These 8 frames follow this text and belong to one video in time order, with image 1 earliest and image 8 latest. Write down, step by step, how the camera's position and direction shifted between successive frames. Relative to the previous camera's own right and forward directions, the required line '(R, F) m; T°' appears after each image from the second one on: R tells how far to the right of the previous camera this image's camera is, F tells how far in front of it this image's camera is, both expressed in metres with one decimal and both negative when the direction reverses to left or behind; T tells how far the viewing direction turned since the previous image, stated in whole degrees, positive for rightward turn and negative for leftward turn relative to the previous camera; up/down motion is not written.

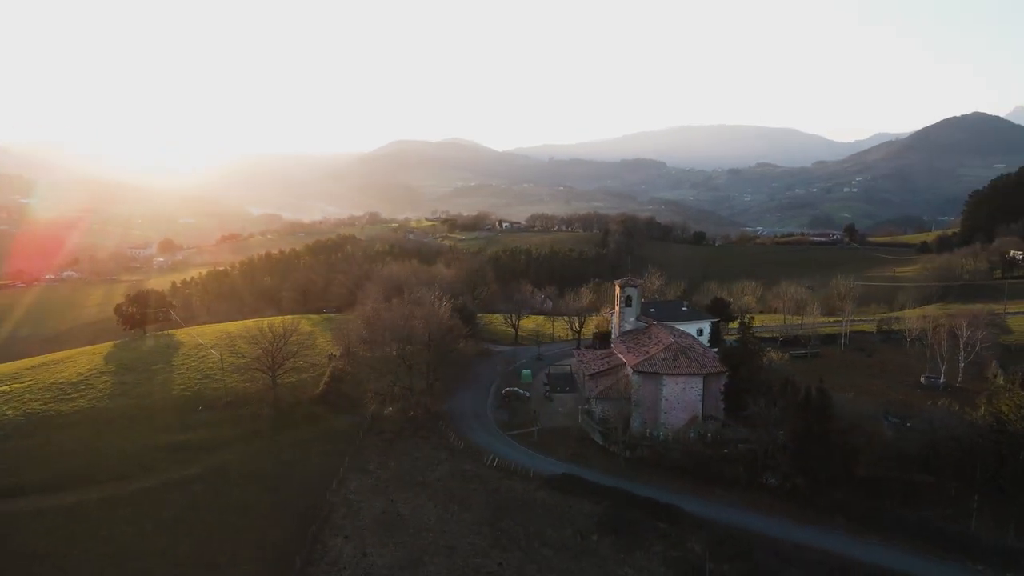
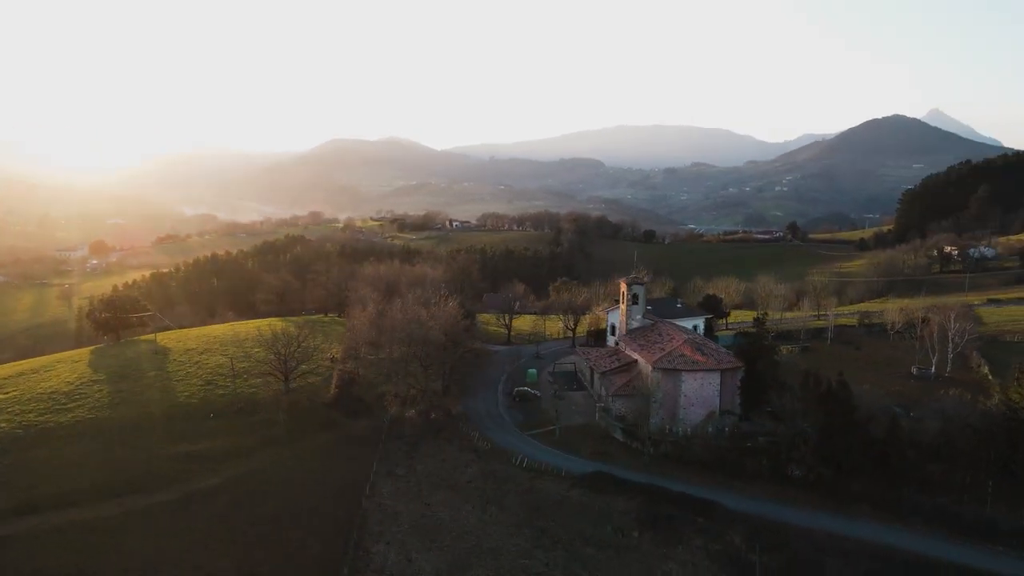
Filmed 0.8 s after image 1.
(-4.0, +0.4) m; +4°
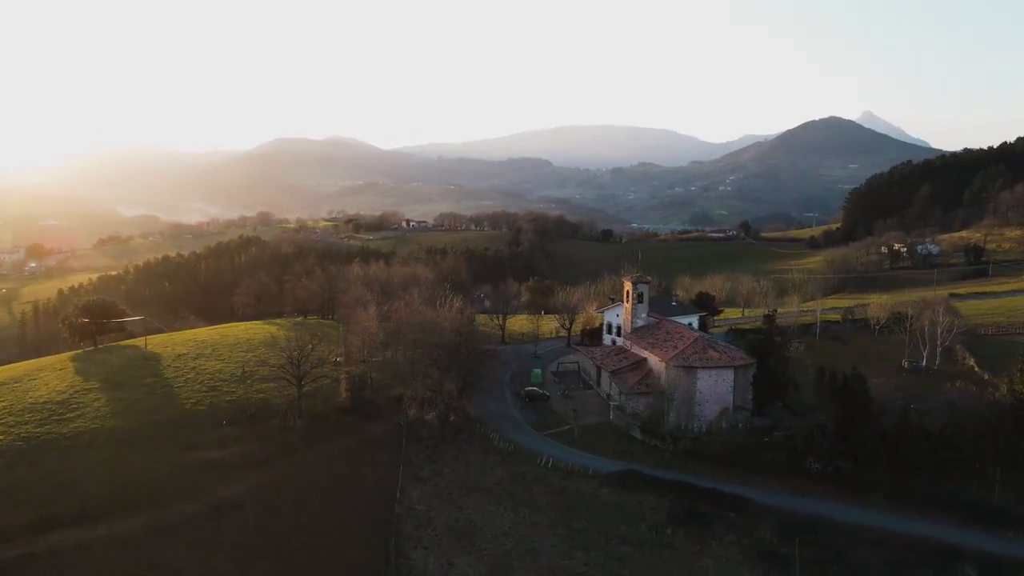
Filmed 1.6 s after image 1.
(-3.4, +0.3) m; +4°
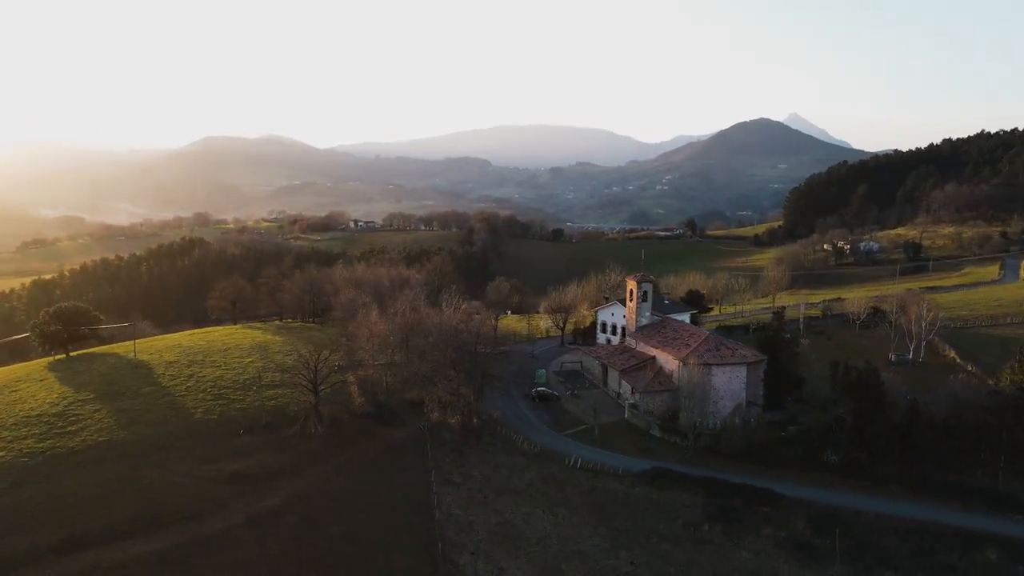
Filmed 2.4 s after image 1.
(-4.0, +0.4) m; +4°
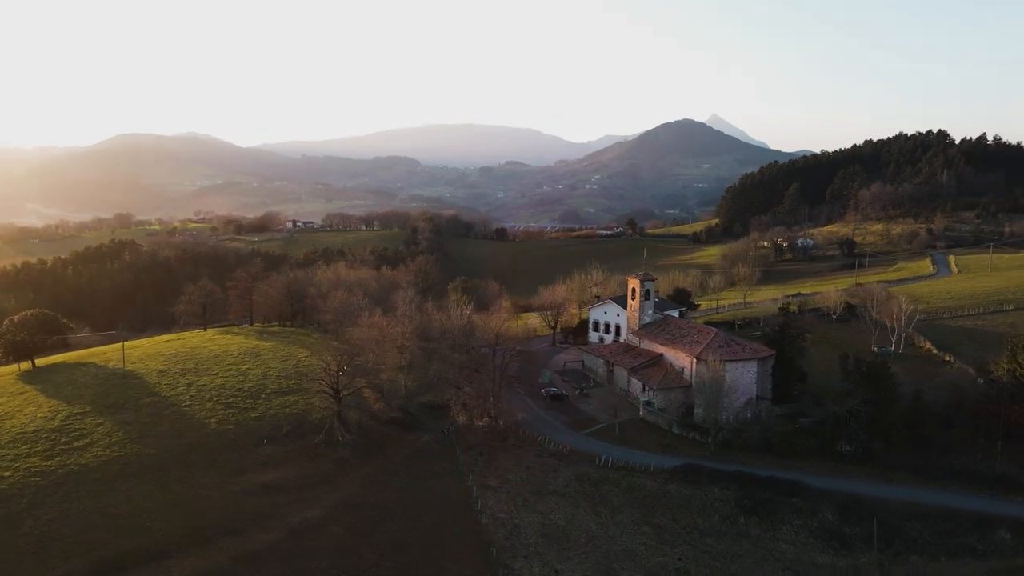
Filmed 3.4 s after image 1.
(-4.5, +0.5) m; +5°
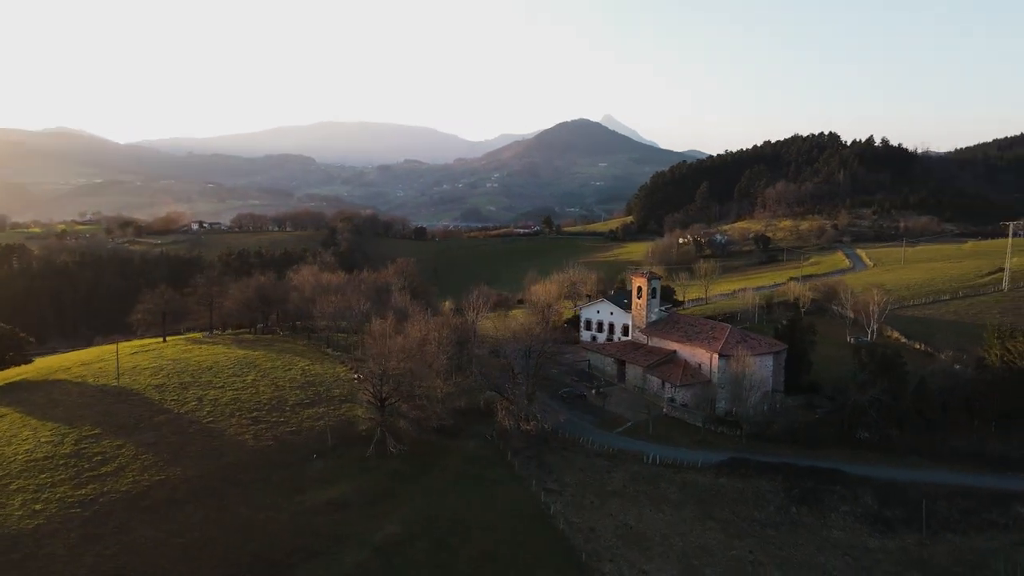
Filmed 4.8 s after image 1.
(-6.6, +0.9) m; +7°
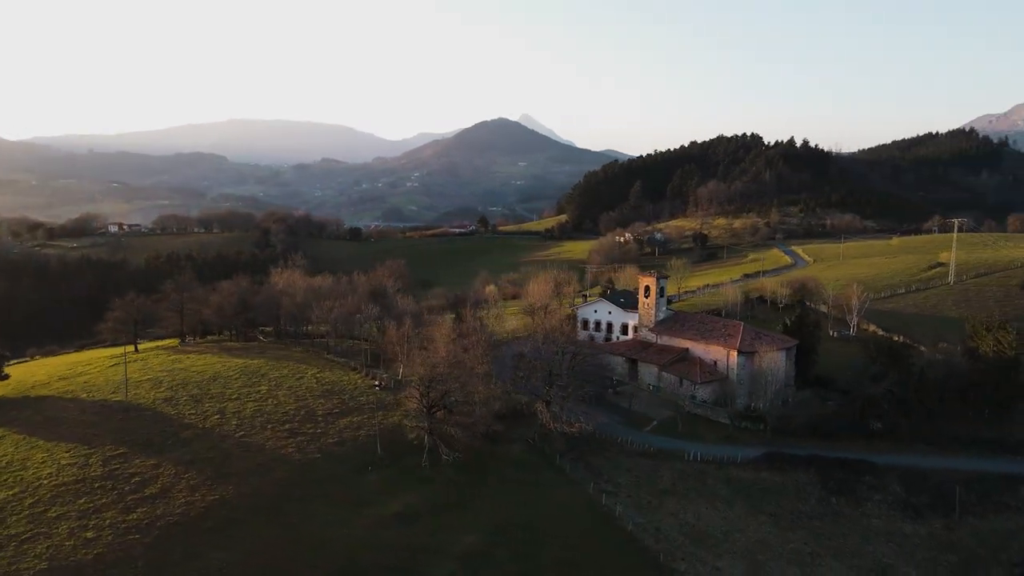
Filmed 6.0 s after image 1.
(-5.5, +0.6) m; +6°
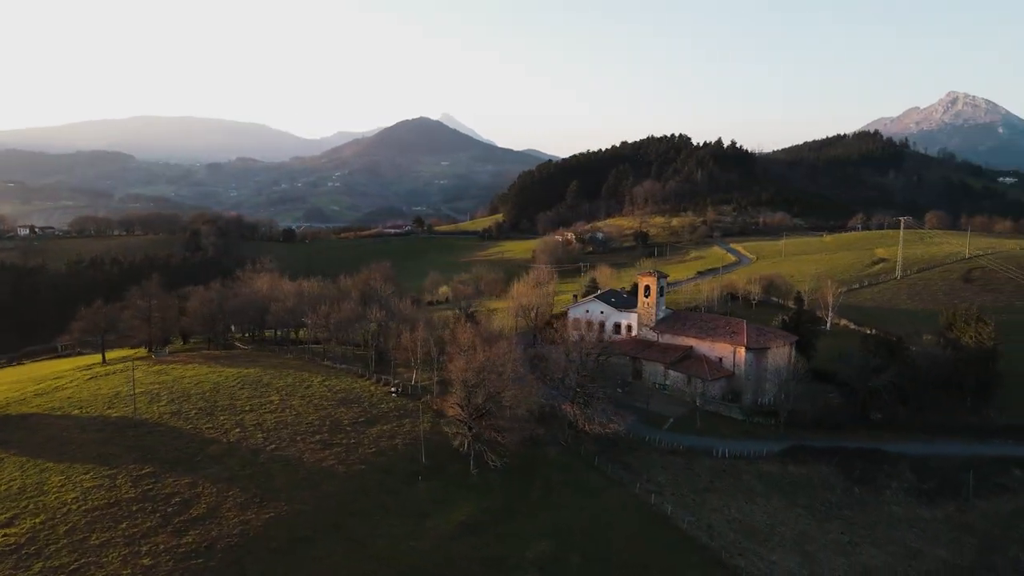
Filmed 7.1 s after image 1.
(-5.0, +0.5) m; +6°
